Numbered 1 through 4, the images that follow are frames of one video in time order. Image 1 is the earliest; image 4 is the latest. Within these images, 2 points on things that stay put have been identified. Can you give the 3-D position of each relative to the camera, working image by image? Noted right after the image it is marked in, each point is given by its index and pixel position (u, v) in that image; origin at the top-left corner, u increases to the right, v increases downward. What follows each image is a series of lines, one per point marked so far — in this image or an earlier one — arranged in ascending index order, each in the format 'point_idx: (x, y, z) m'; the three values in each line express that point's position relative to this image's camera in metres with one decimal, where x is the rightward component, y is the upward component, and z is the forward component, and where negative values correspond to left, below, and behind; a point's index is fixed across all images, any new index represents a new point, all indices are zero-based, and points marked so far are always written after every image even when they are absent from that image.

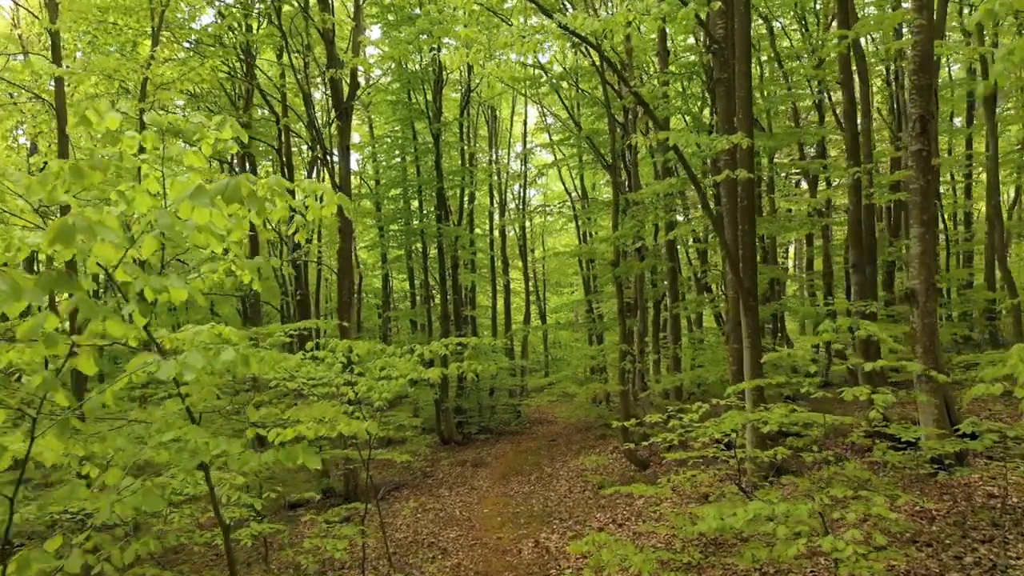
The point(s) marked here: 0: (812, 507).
0: (+2.4, -1.8, +4.7) m
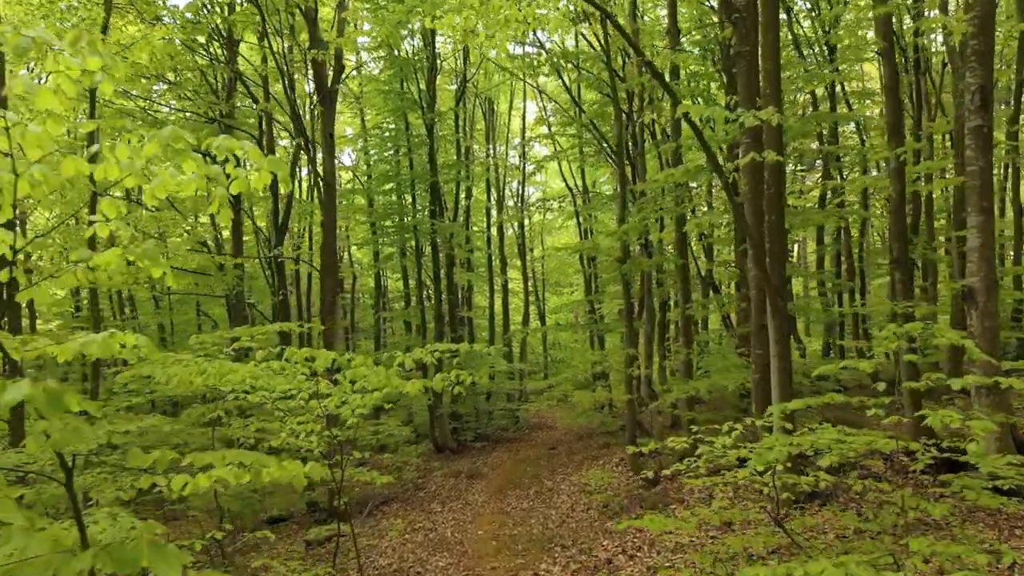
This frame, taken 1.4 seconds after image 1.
0: (+2.4, -1.8, +3.8) m
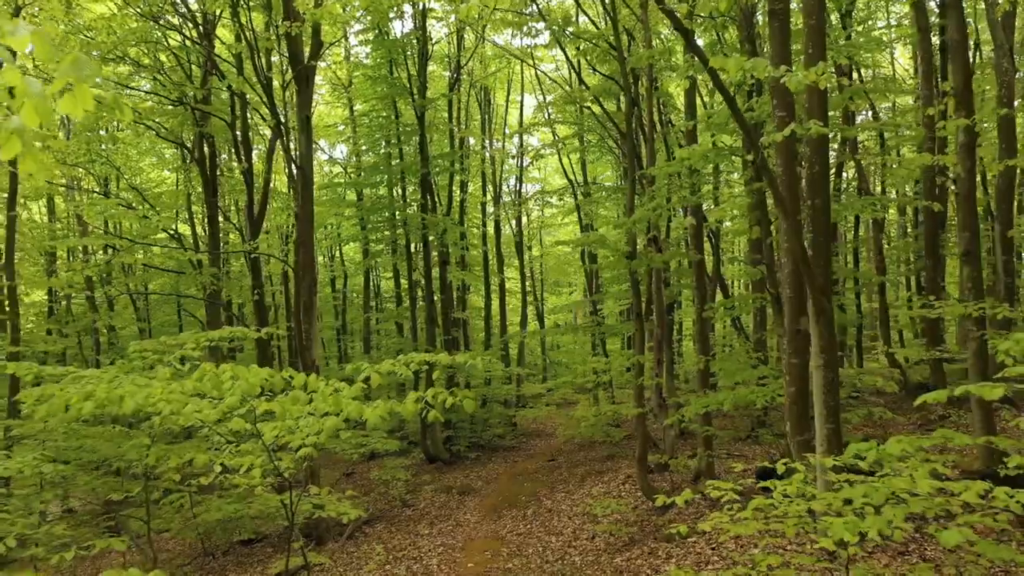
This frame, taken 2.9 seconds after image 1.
0: (+2.3, -1.7, +2.7) m
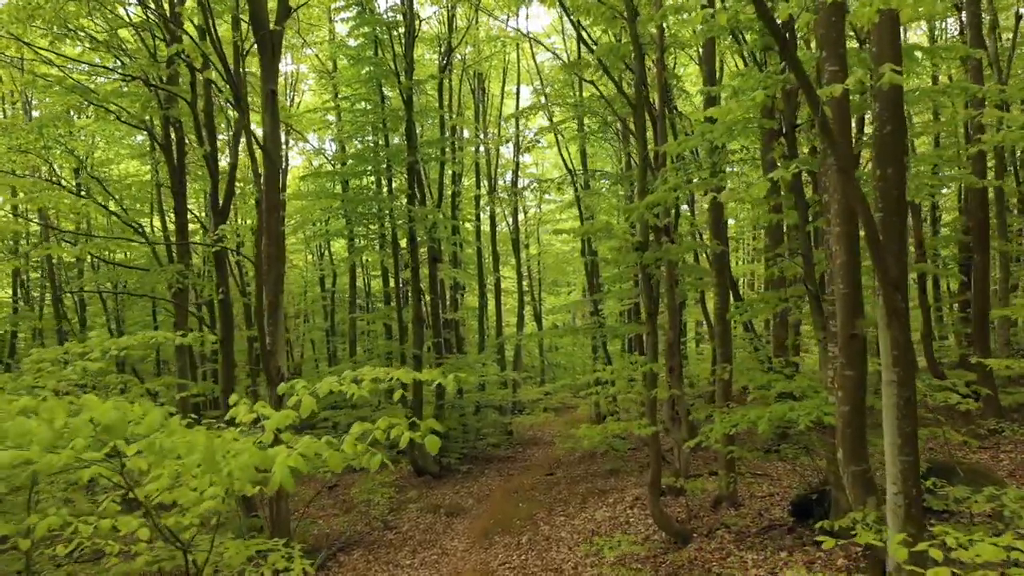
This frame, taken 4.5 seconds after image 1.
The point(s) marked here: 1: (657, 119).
0: (+2.2, -1.7, +1.5) m
1: (+2.3, +2.7, +9.5) m
